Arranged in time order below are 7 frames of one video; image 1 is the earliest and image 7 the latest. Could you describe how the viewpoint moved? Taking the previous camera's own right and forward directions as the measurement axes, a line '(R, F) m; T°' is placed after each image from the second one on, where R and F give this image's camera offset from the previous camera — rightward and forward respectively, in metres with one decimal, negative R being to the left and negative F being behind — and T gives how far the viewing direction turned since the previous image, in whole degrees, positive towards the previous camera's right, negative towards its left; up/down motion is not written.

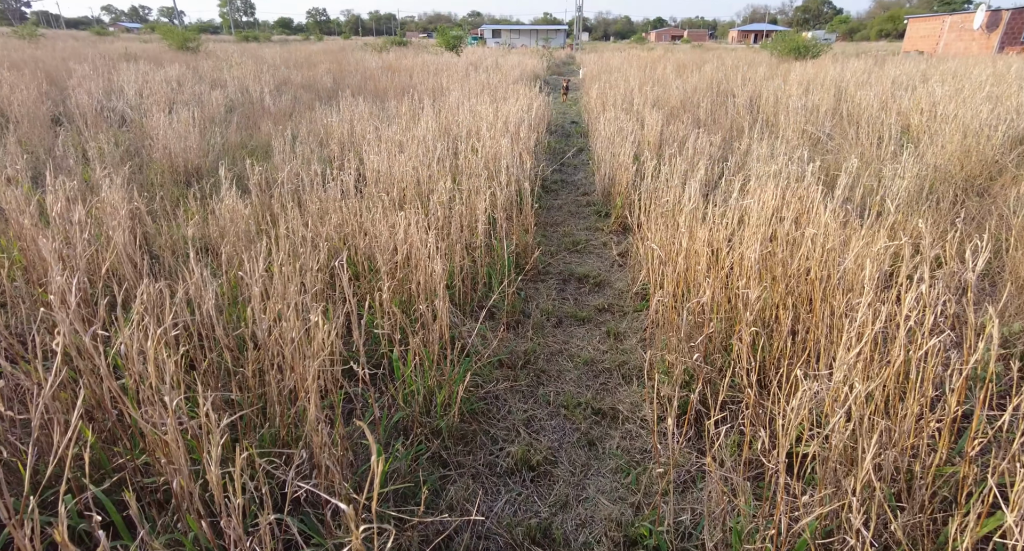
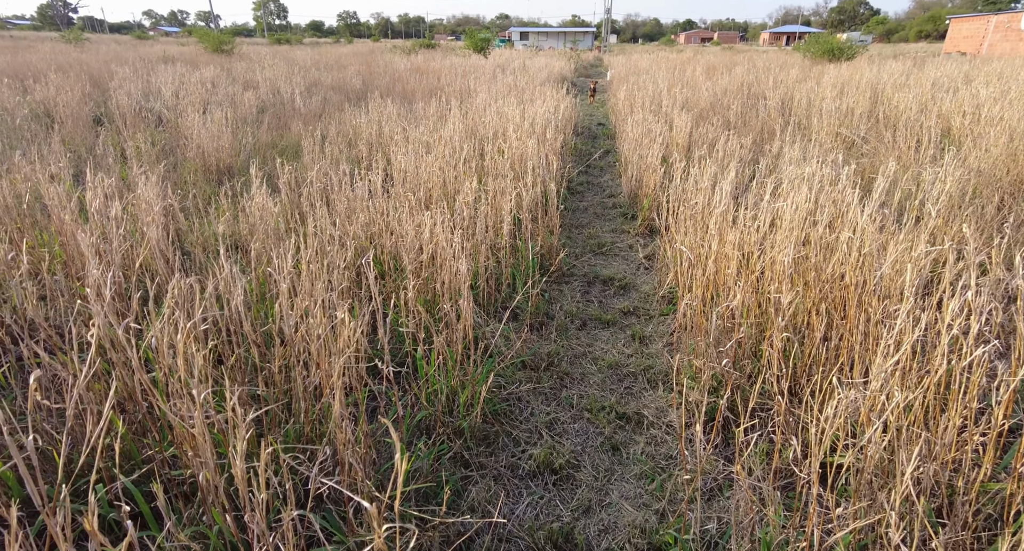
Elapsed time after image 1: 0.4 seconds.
(0.0, 0.0) m; -2°
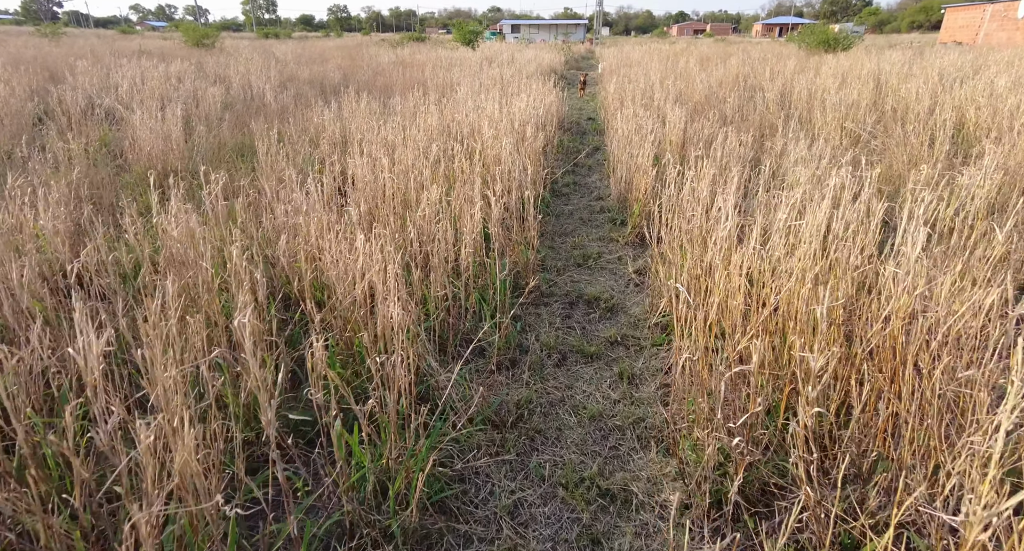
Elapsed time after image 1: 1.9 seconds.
(+0.1, +0.5) m; +1°
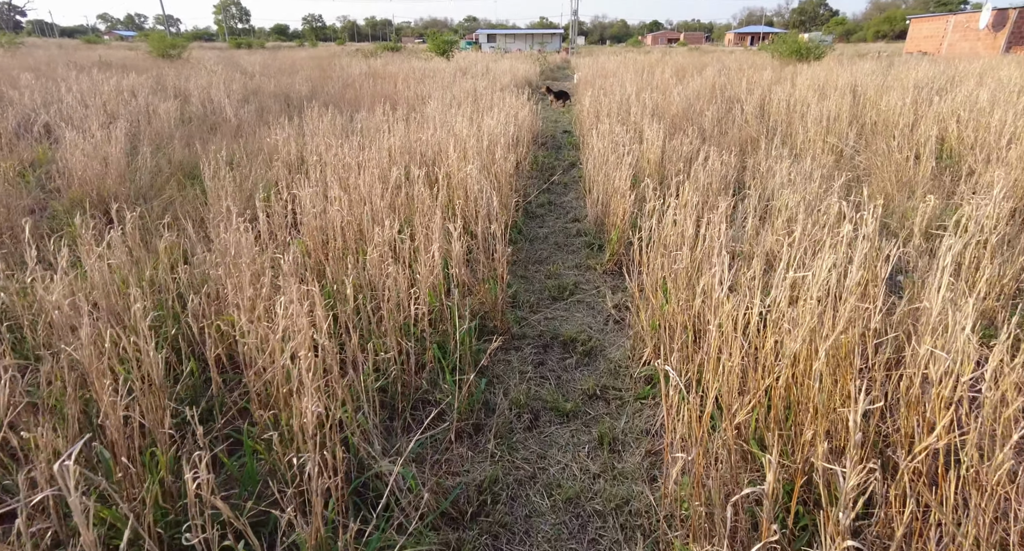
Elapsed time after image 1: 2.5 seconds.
(+0.1, +0.3) m; +2°
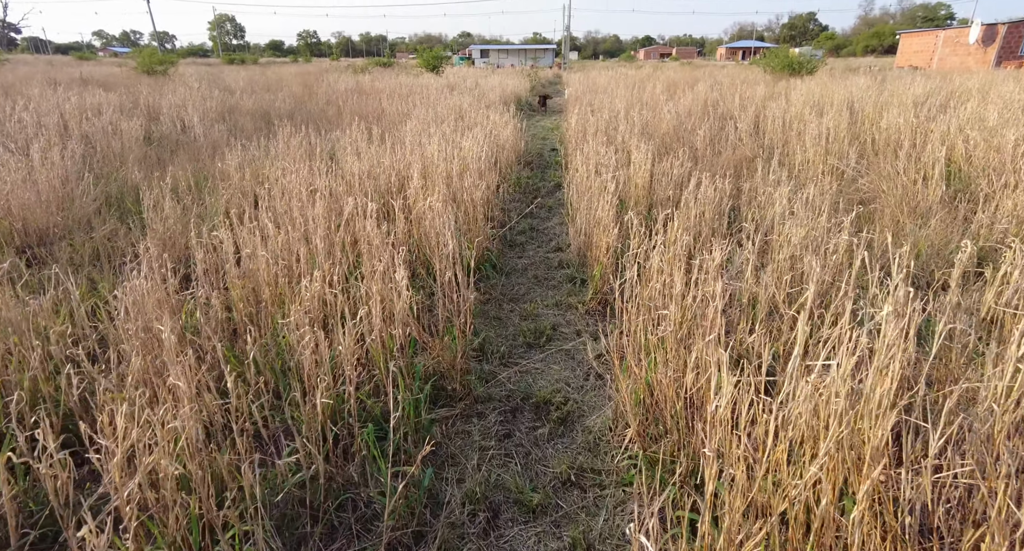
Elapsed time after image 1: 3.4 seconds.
(+0.2, +0.4) m; 0°
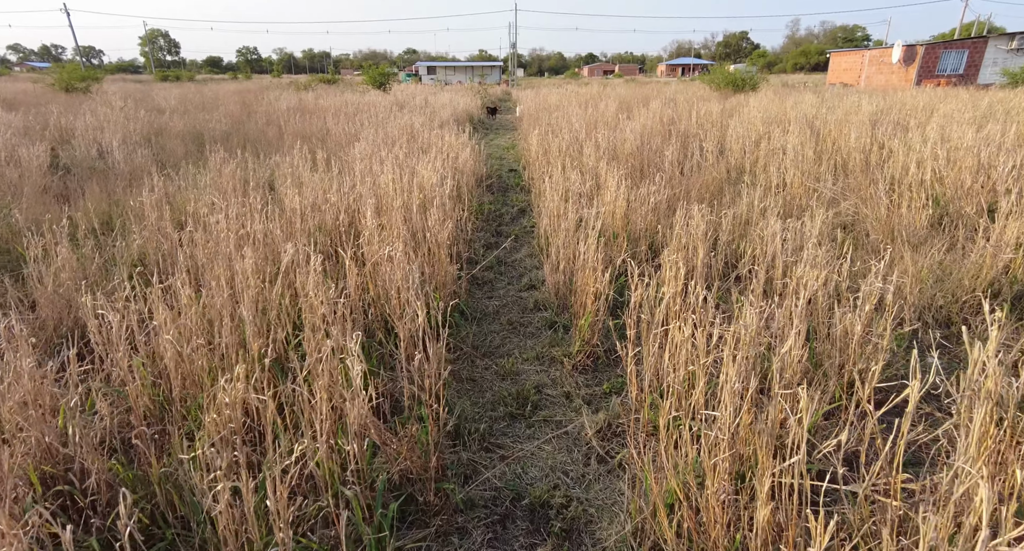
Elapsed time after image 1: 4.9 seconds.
(-0.1, +0.5) m; +5°
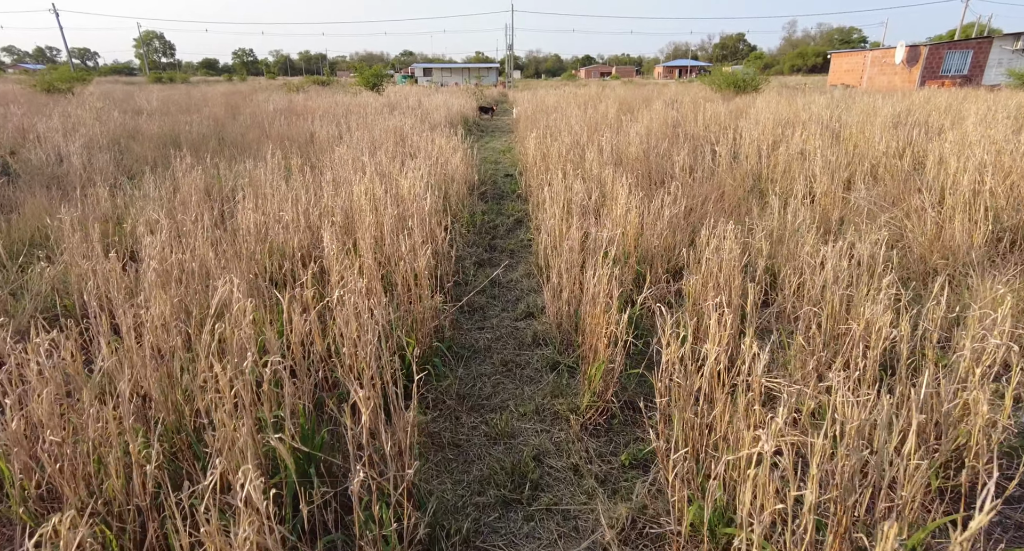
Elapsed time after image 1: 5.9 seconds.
(0.0, +0.6) m; 0°
